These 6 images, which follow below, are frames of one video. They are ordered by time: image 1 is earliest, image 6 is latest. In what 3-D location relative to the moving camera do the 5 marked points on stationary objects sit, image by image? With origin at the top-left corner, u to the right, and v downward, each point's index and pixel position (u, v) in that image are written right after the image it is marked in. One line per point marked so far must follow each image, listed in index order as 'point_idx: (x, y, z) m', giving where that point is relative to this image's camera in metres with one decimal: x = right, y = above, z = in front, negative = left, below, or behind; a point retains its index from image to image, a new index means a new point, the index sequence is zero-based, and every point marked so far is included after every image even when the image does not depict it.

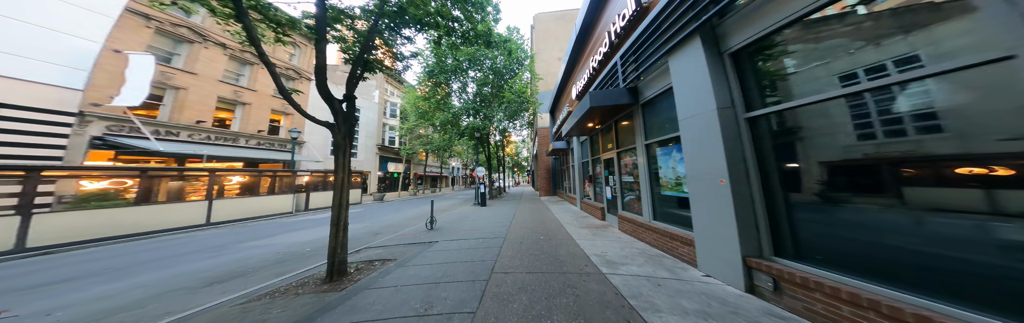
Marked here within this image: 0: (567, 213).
0: (+2.4, -2.5, +8.3) m
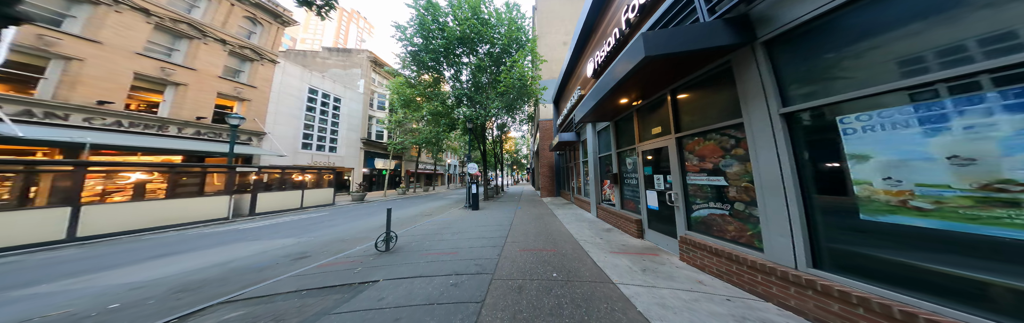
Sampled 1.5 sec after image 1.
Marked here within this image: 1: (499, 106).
0: (+2.3, -2.3, +6.4) m
1: (-0.9, +4.5, +14.7) m
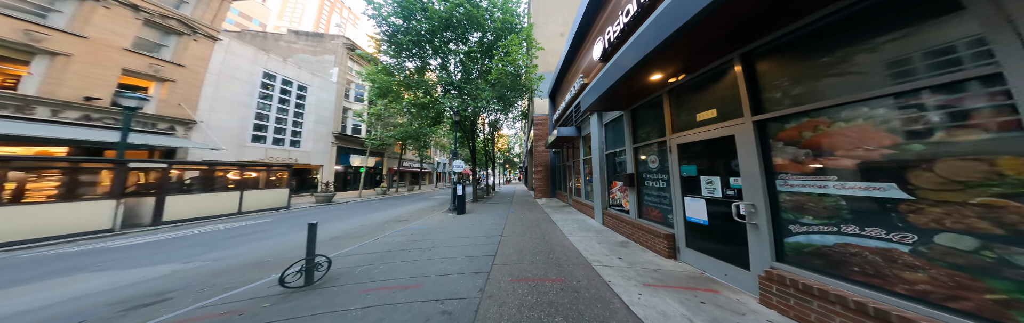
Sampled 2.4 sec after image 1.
0: (+2.0, -2.2, +5.3) m
1: (-1.6, +4.6, +13.4) m
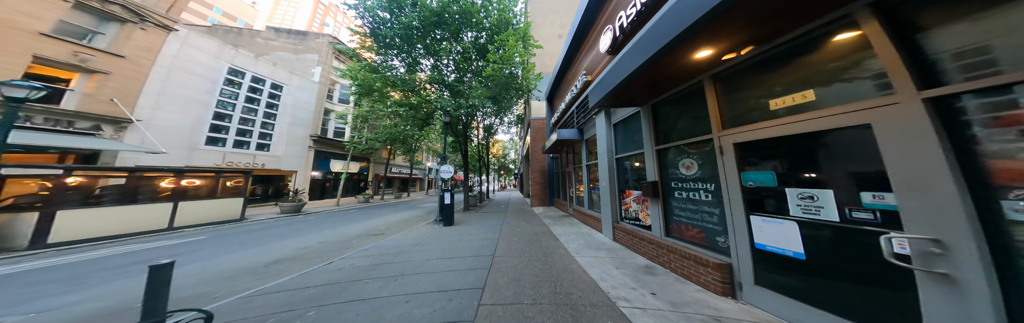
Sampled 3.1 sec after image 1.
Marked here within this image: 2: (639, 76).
0: (+1.9, -2.3, +4.4) m
1: (-2.0, +4.3, +12.6) m
2: (+2.2, +1.4, +3.0) m
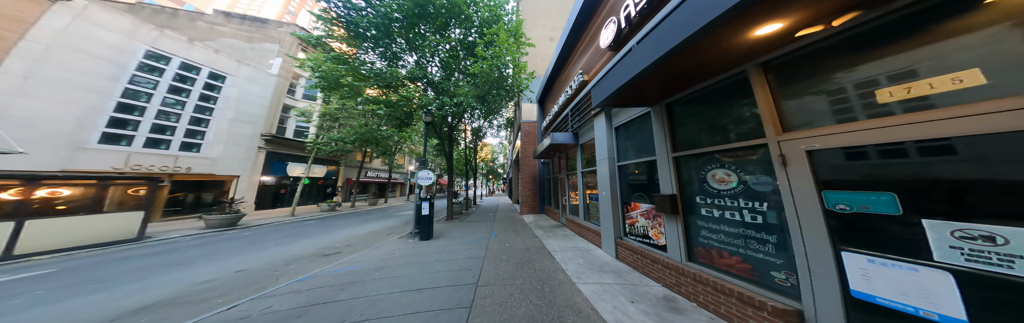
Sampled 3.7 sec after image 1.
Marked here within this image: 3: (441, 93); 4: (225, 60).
0: (+1.7, -2.5, +3.7) m
1: (-2.8, +4.0, +11.6) m
2: (+2.1, +1.3, +2.4) m
3: (-5.1, +4.7, +12.6) m
4: (-24.3, +8.6, +15.6) m
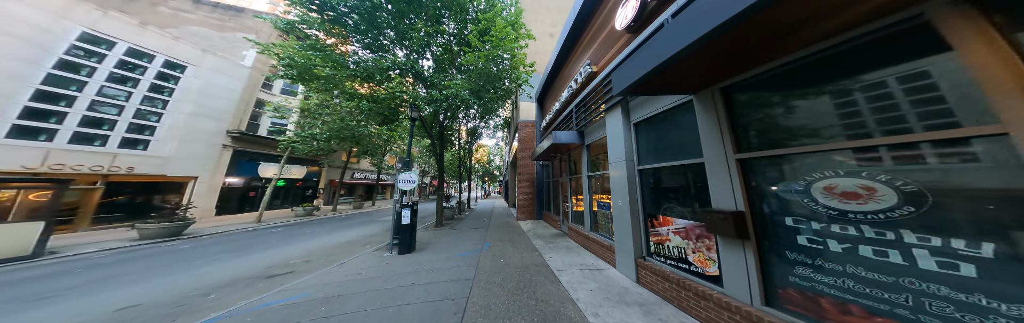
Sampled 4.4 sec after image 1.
0: (+1.7, -2.5, +2.7) m
1: (-3.1, +3.9, +10.5) m
2: (+2.1, +1.3, +1.4) m
3: (-5.4, +4.7, +11.4) m
4: (-24.6, +8.7, +13.8) m
